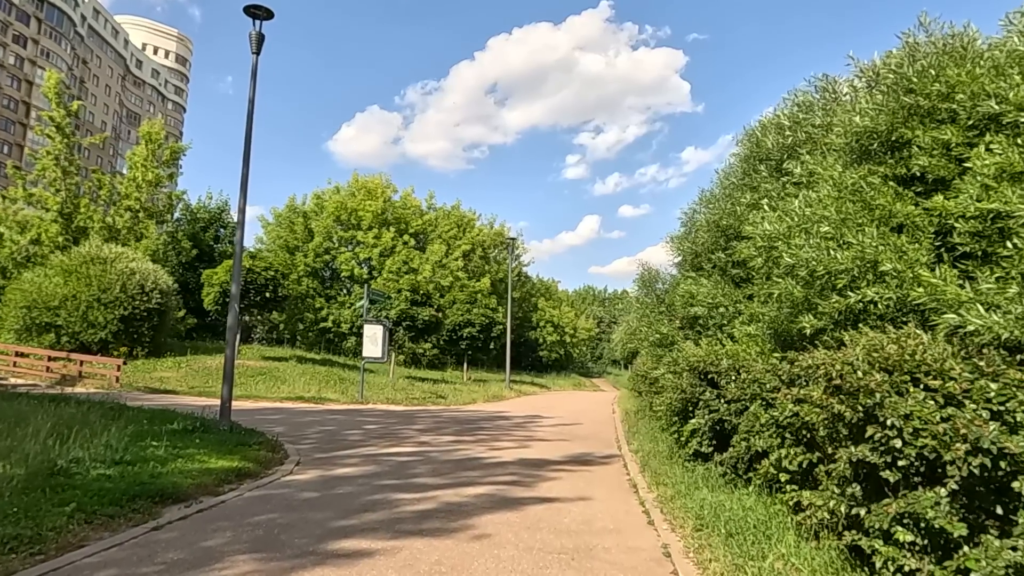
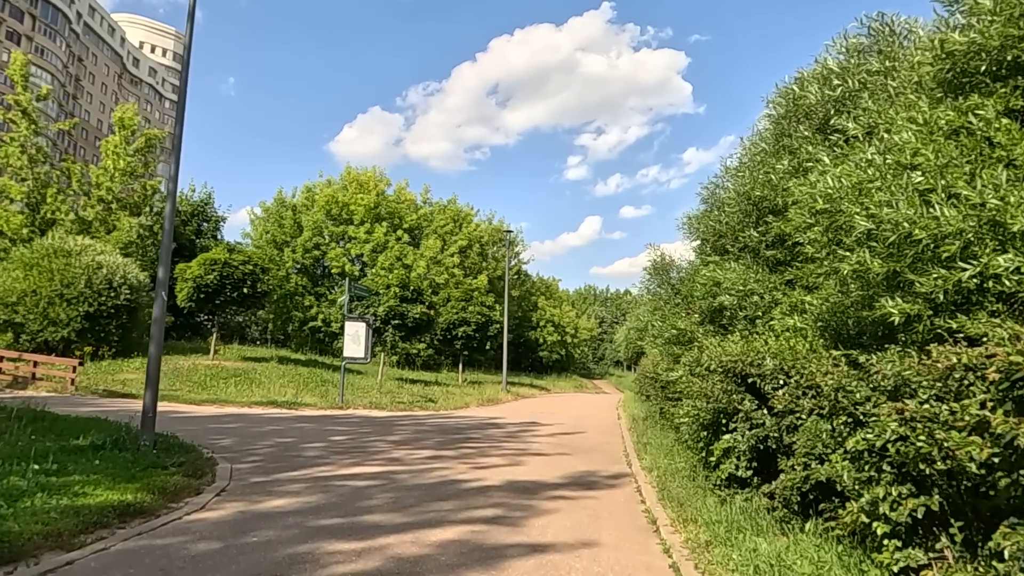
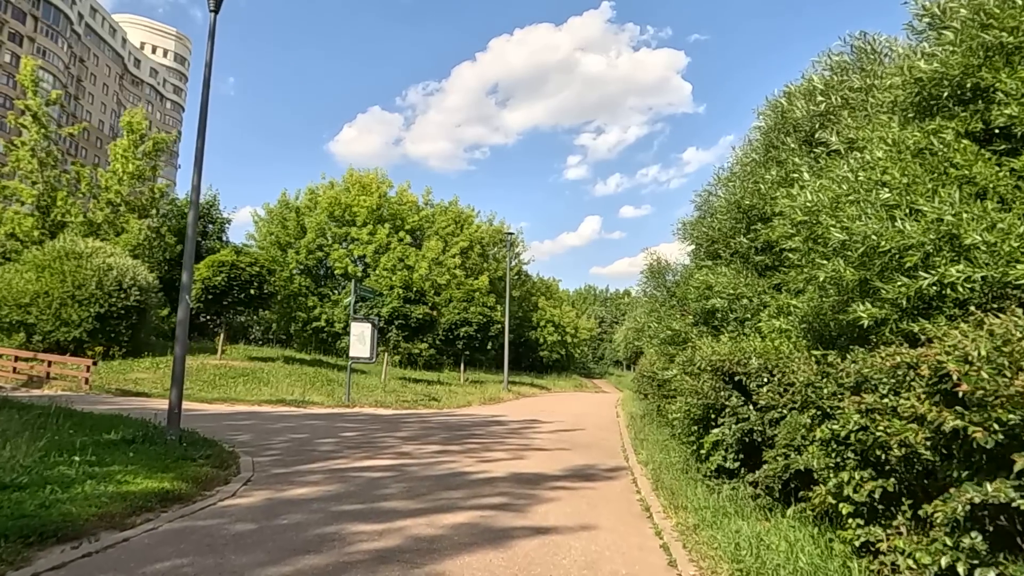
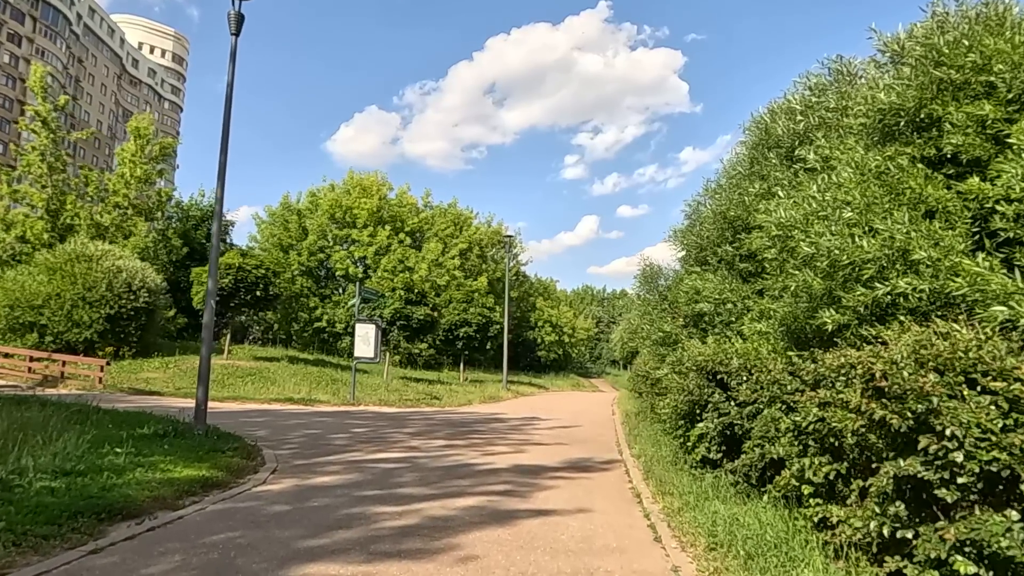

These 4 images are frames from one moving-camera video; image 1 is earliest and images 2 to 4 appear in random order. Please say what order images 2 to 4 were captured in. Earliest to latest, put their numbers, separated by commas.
4, 3, 2
